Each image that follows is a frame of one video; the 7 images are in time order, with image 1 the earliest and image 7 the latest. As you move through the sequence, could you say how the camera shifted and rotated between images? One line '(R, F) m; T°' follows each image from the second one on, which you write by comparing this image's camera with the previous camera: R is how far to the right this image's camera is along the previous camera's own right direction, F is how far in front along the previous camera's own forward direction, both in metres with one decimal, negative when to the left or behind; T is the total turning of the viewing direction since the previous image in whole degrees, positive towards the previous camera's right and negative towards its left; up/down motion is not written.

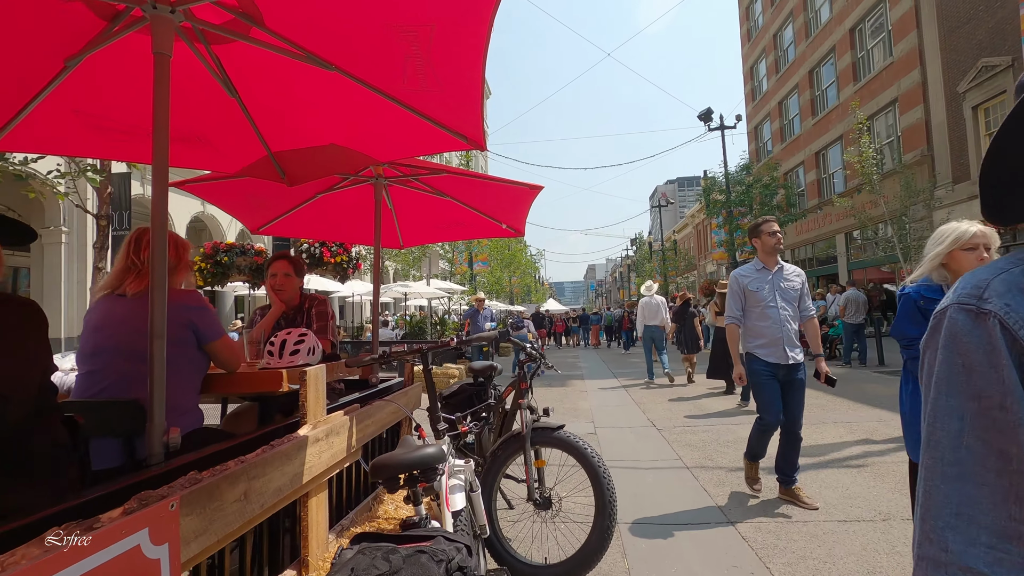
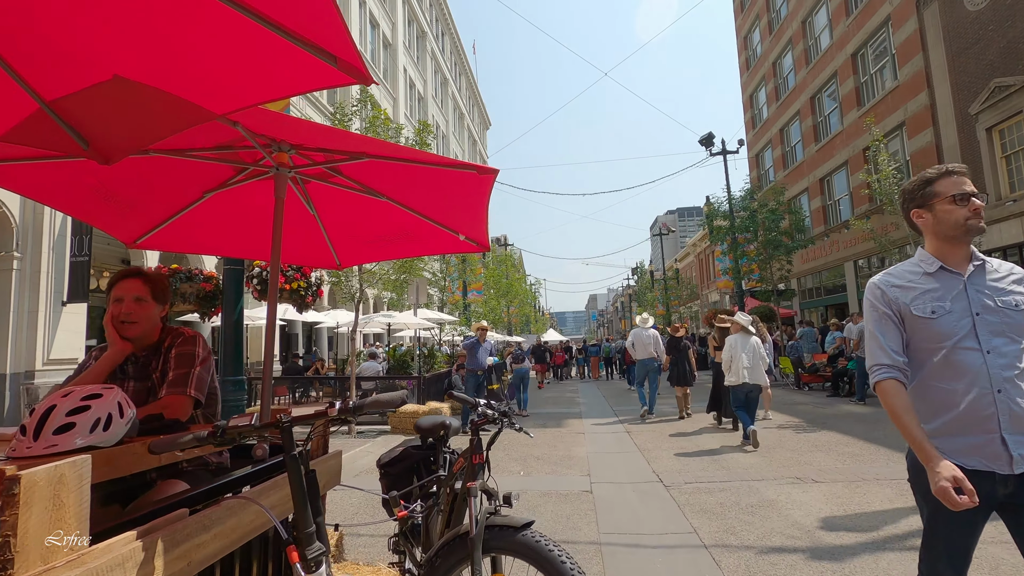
(+0.2, +0.9) m; 0°
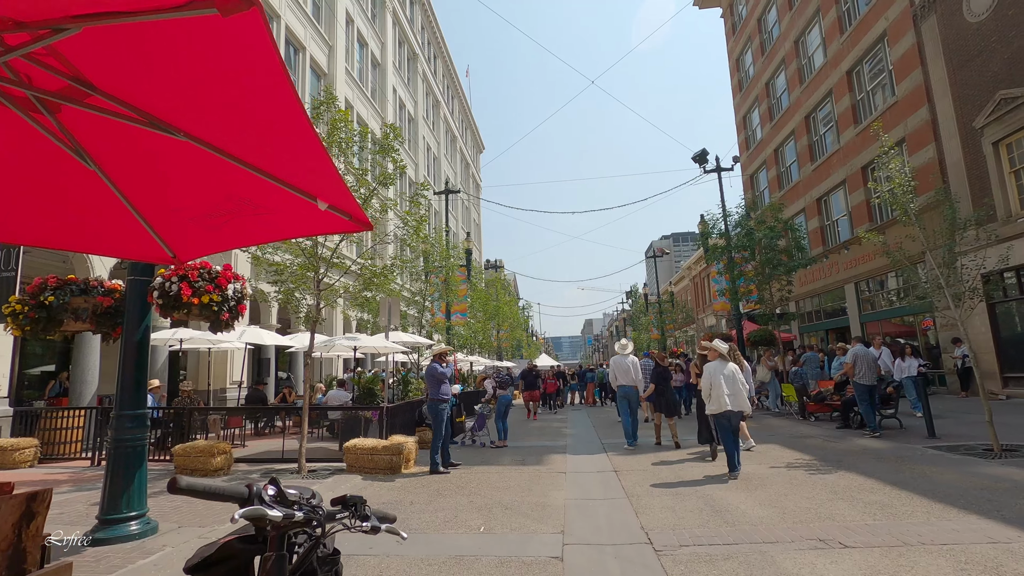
(+0.4, +1.1) m; 0°
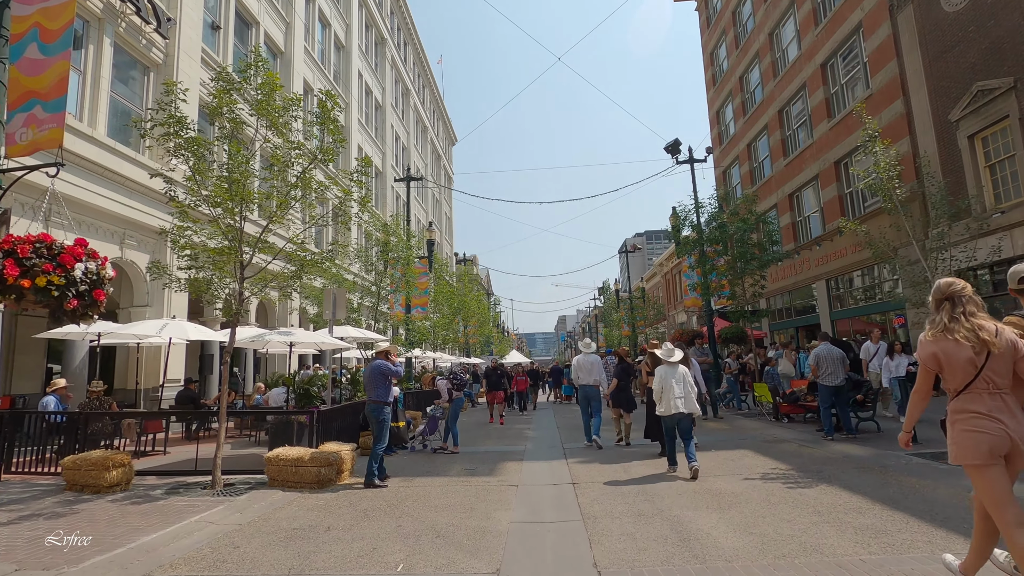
(+0.4, +1.0) m; +3°
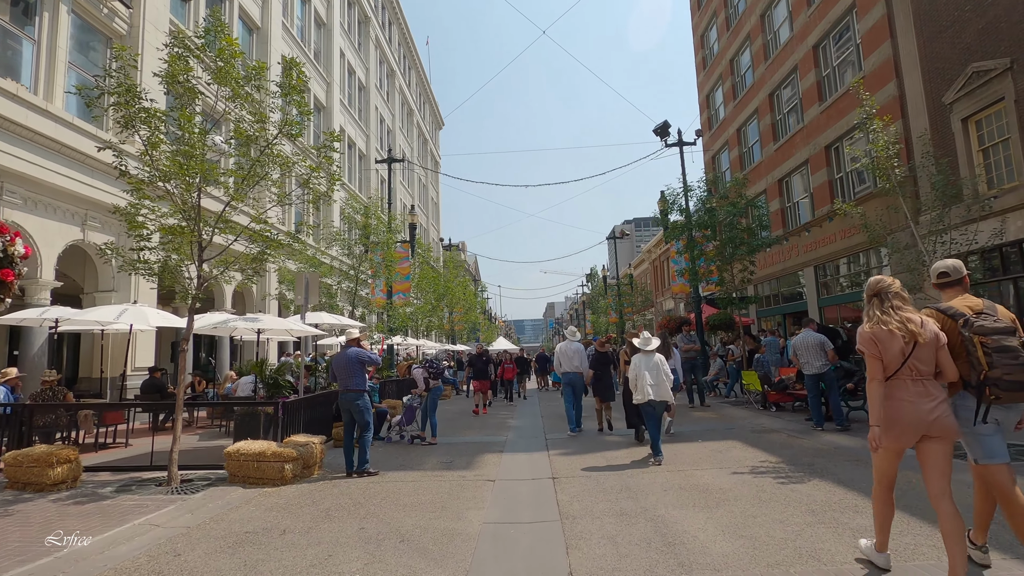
(+0.2, +0.5) m; +1°
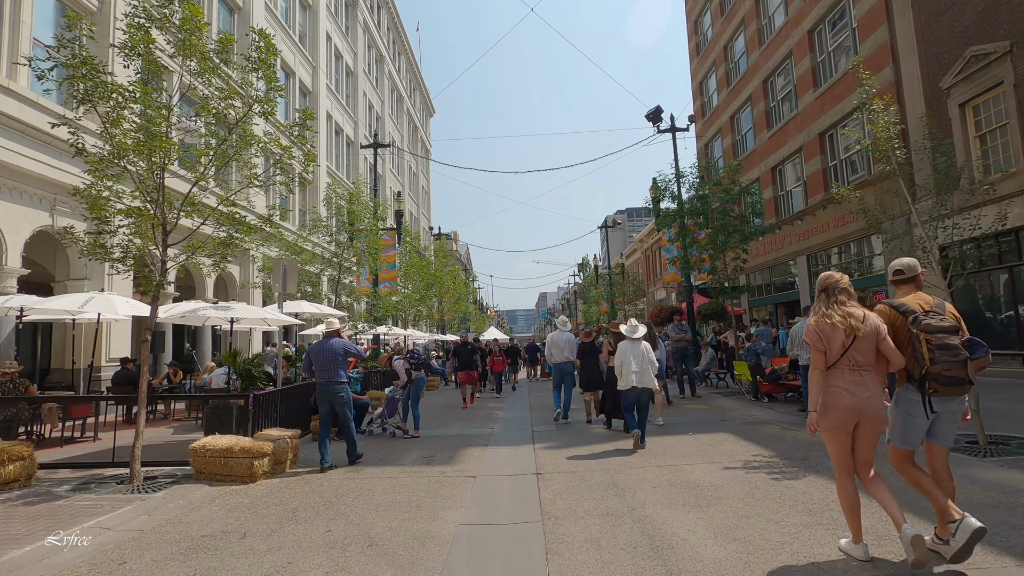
(+0.1, +0.4) m; +1°
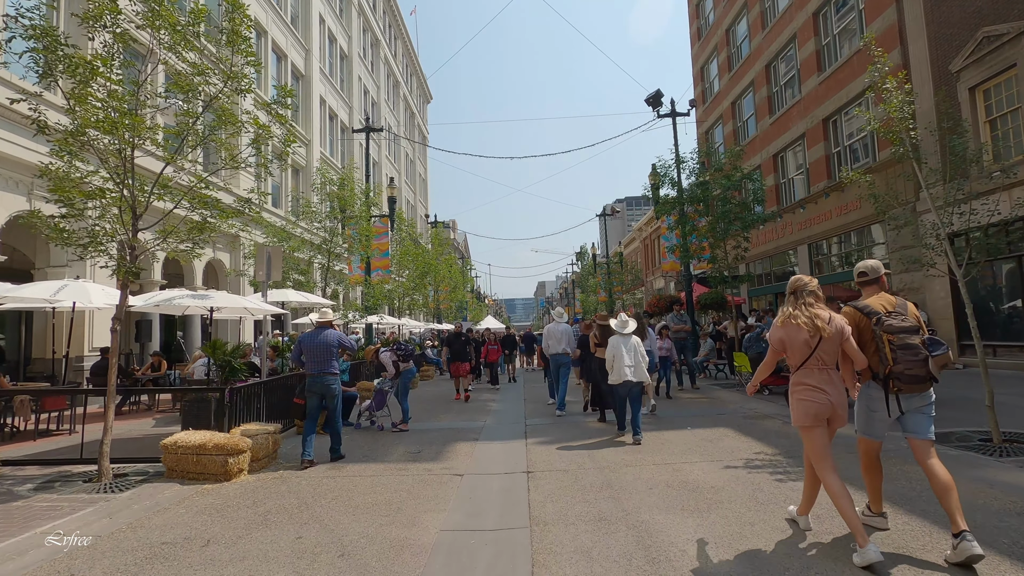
(+0.1, +0.4) m; 0°
